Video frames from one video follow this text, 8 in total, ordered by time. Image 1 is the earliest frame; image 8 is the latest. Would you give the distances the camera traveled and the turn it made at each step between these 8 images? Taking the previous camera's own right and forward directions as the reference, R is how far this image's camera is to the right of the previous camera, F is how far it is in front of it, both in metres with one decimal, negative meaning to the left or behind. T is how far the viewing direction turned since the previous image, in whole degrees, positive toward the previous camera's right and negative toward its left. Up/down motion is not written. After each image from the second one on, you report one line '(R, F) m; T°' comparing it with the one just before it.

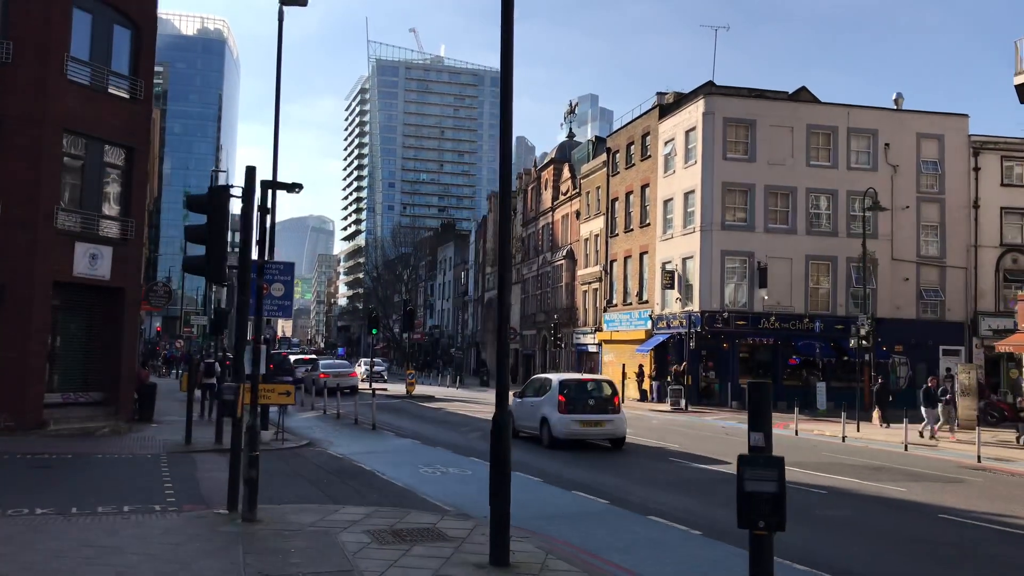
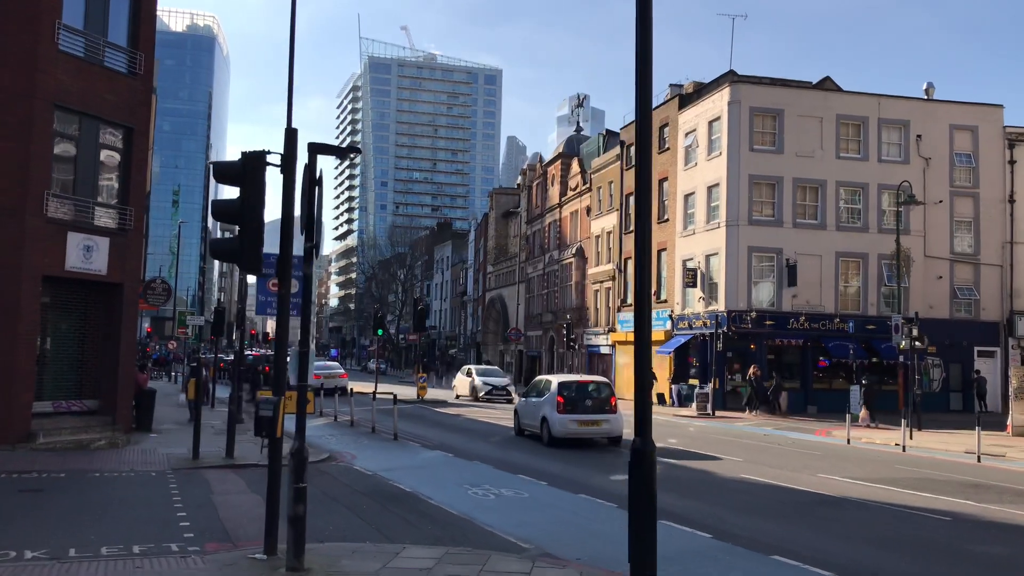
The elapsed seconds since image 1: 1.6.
(-1.0, +2.0) m; +1°
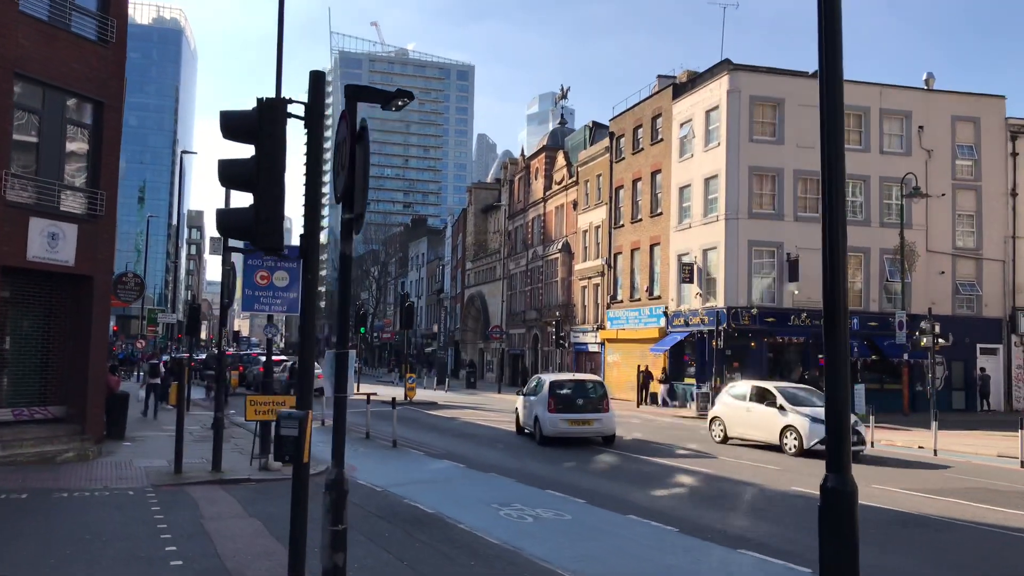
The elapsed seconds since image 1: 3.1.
(-0.8, +1.7) m; +2°
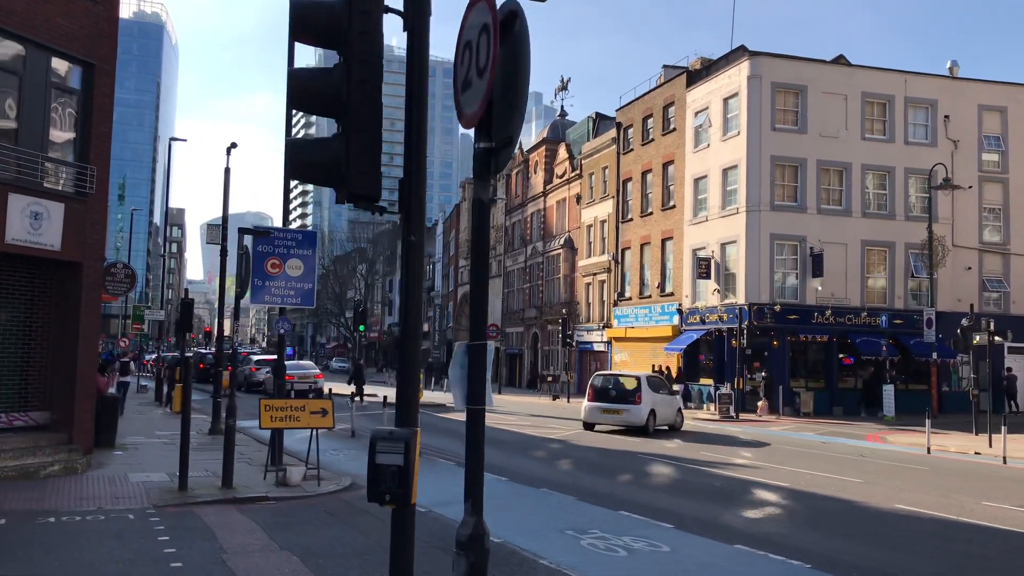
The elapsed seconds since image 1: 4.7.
(-1.1, +1.9) m; +1°
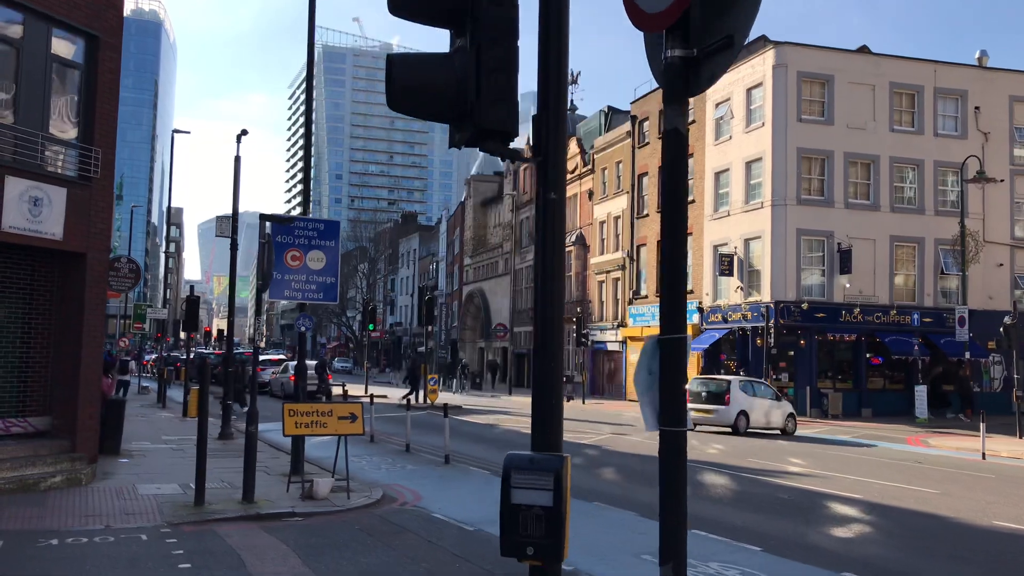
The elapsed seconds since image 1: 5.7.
(-0.7, +1.2) m; 0°
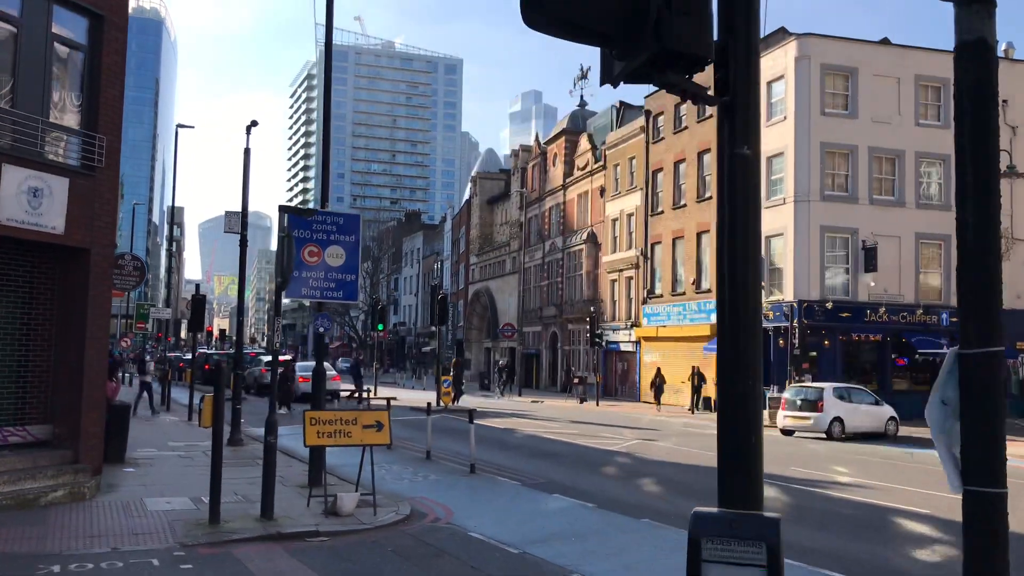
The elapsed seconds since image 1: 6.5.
(-0.5, +1.0) m; 0°
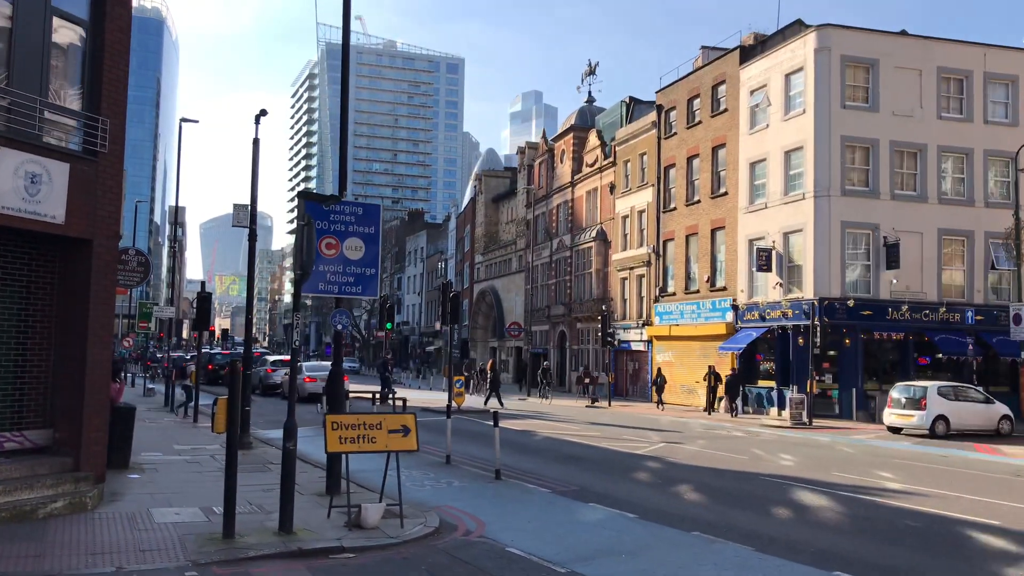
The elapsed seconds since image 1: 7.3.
(-0.4, +0.8) m; 0°
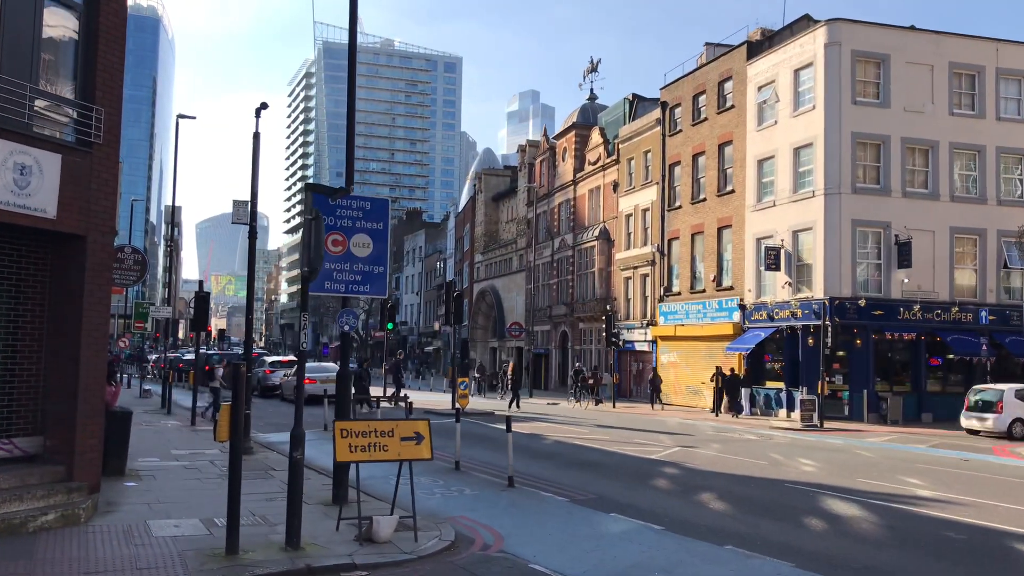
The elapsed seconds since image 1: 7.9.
(-0.3, +0.6) m; 0°
